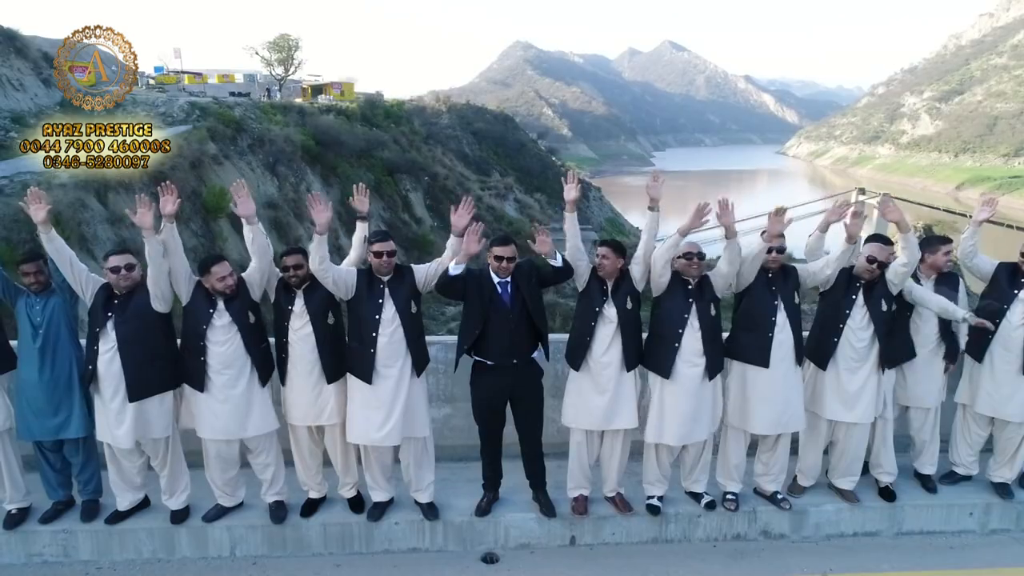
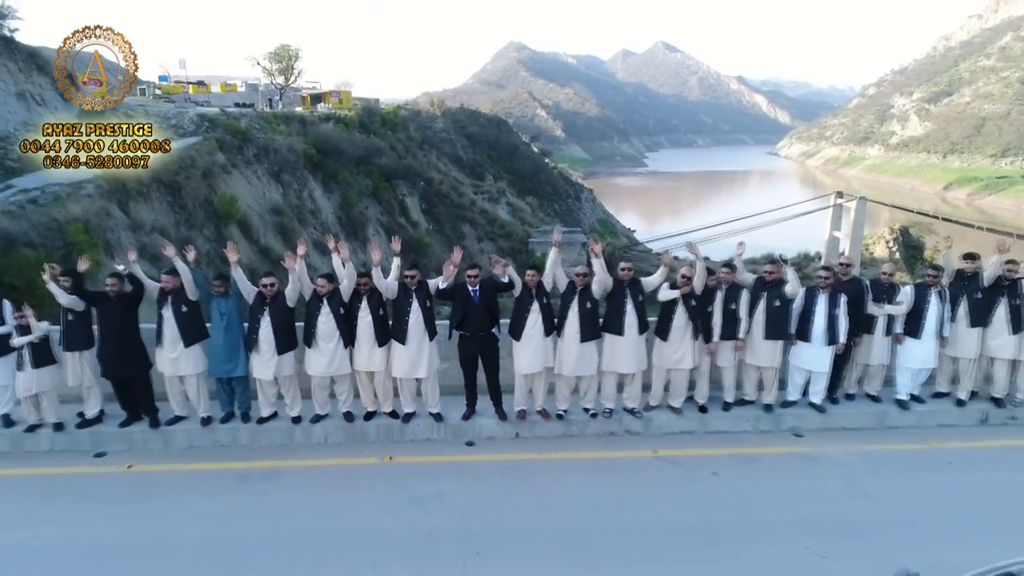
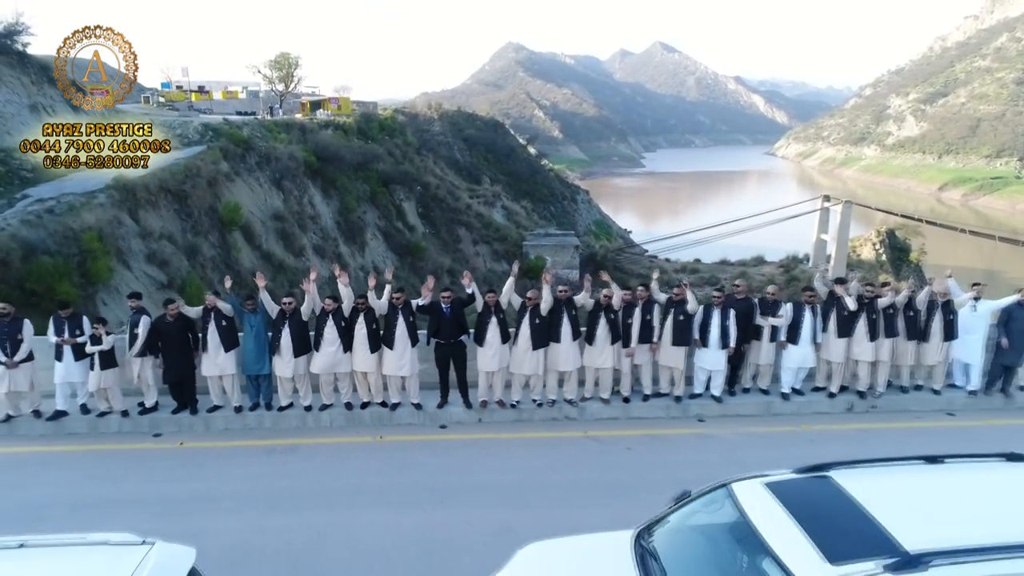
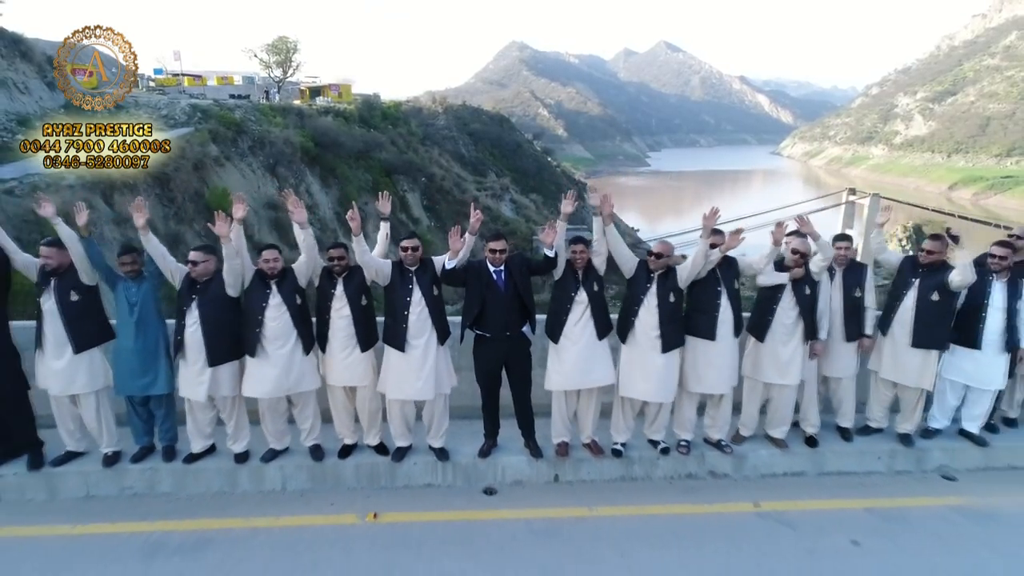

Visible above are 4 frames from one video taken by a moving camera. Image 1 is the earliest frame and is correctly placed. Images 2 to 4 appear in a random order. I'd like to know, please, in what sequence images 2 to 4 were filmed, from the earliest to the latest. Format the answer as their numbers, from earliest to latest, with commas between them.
4, 2, 3
